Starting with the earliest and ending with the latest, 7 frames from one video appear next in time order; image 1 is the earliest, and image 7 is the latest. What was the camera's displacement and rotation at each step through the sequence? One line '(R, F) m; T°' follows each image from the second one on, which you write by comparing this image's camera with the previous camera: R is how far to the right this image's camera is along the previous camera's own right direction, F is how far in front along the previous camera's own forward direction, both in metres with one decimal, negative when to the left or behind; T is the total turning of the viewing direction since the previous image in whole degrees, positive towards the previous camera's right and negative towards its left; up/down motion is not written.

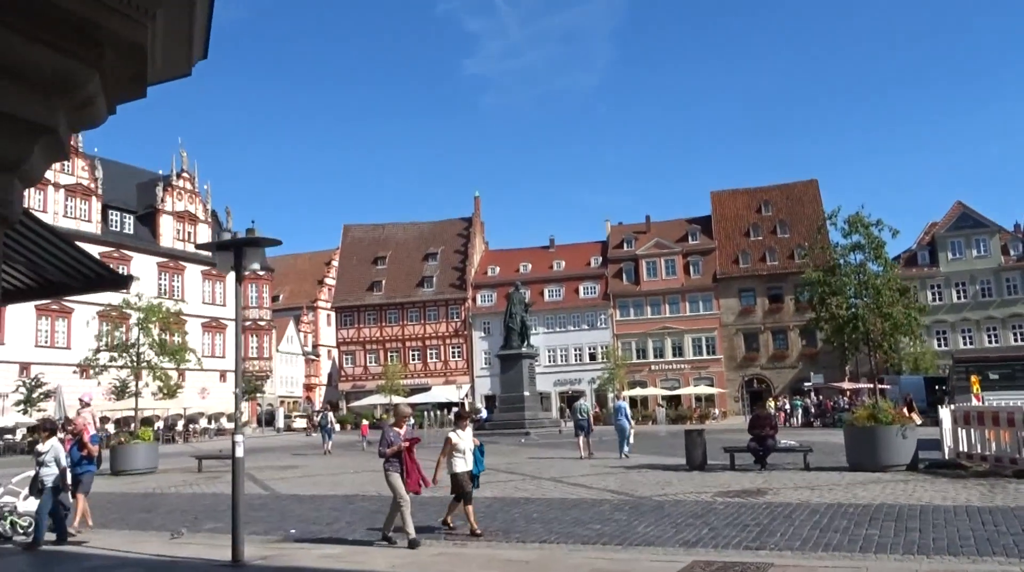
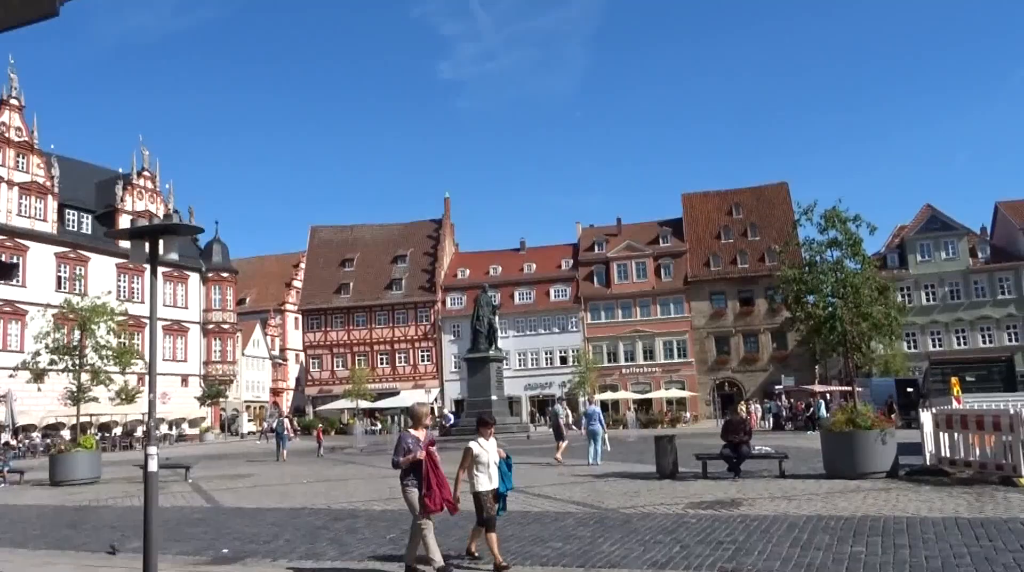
(+0.2, +0.9) m; +2°
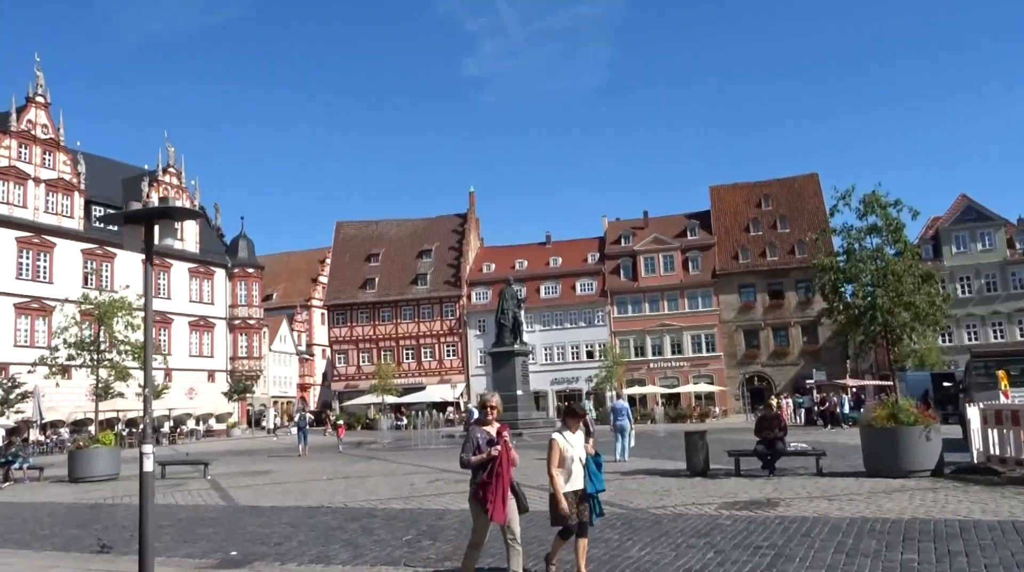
(+0.1, +0.6) m; -2°
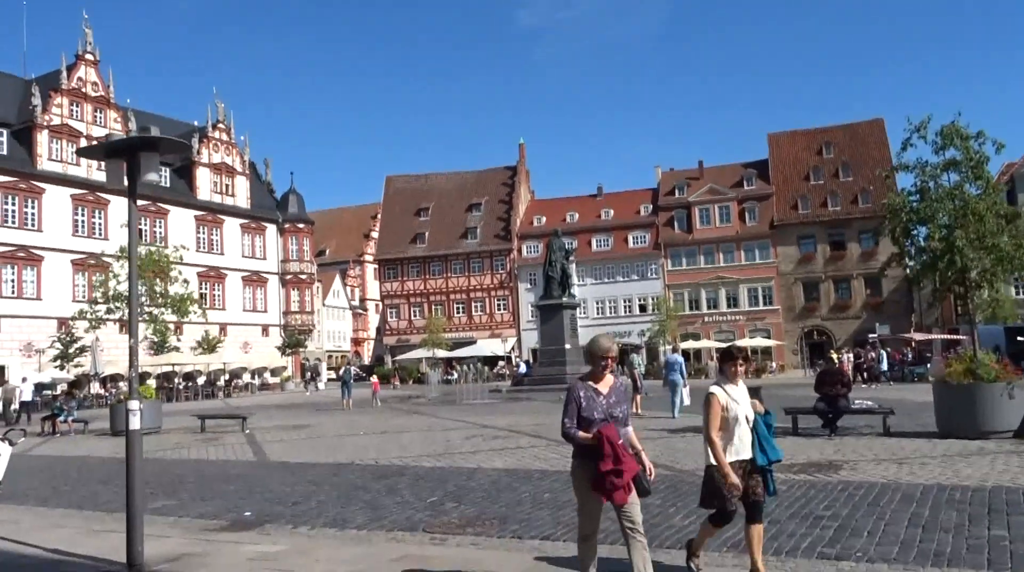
(+0.2, +0.9) m; -4°
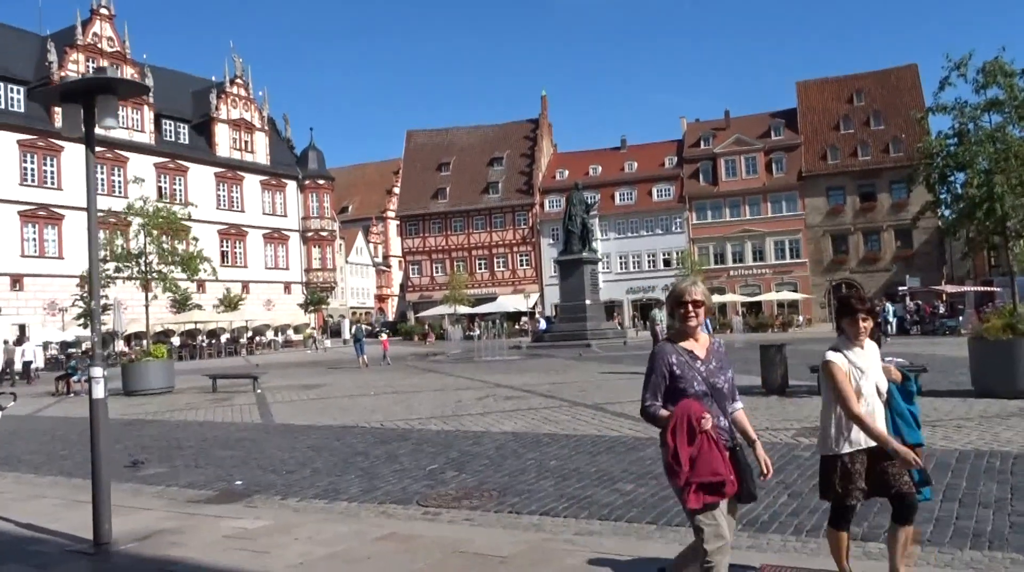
(+0.2, +0.6) m; -2°
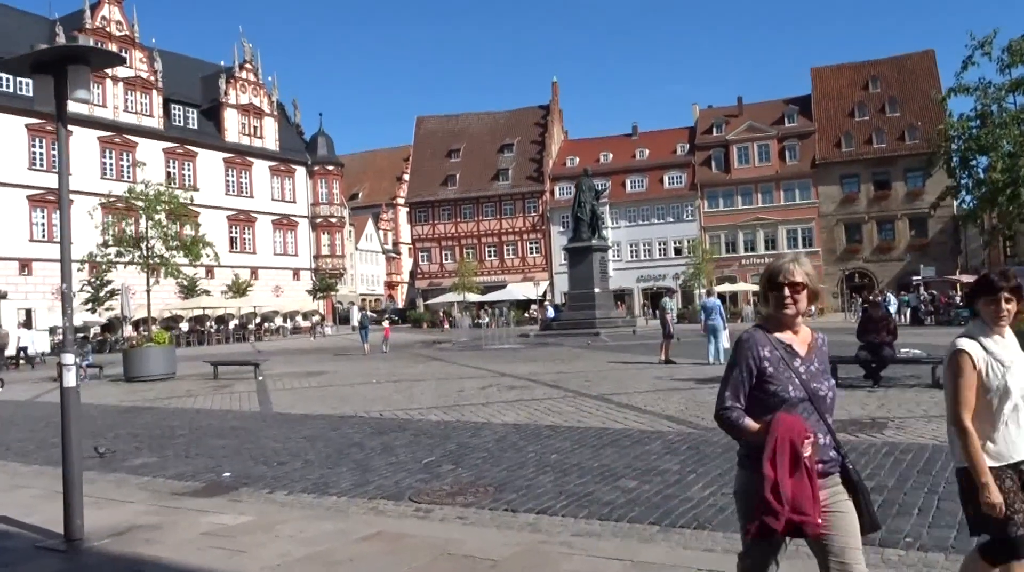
(+0.1, +0.4) m; -1°
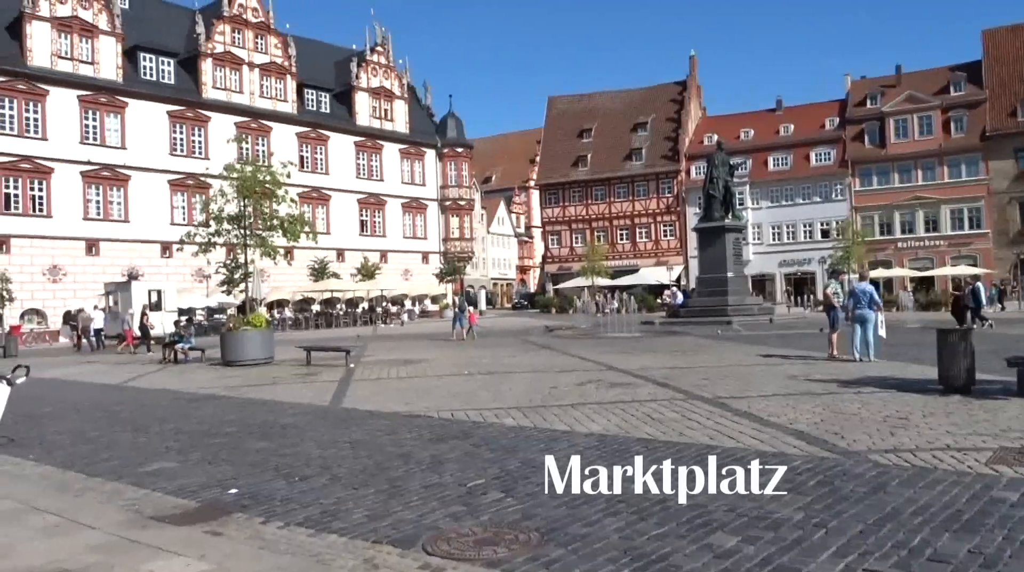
(+0.5, +2.0) m; -9°
